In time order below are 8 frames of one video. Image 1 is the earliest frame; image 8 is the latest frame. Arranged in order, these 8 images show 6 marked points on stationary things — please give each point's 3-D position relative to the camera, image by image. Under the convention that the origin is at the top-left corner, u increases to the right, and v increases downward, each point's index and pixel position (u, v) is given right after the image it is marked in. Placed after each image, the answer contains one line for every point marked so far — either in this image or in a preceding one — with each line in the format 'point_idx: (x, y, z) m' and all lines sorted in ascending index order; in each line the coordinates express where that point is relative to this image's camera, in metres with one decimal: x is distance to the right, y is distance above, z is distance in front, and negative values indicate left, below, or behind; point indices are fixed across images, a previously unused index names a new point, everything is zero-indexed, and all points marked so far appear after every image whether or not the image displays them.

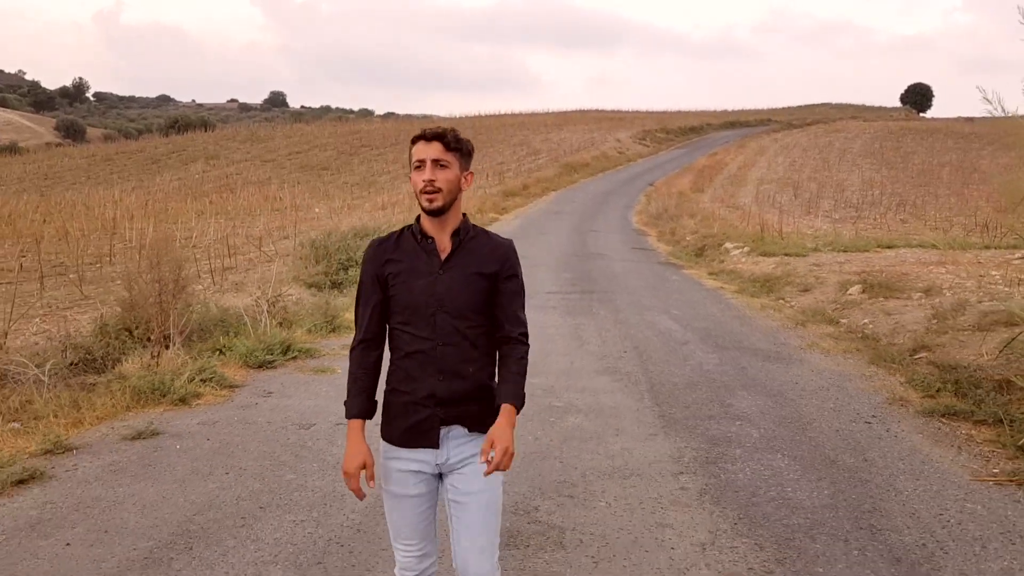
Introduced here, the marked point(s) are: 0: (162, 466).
0: (-1.6, -0.8, +4.5) m
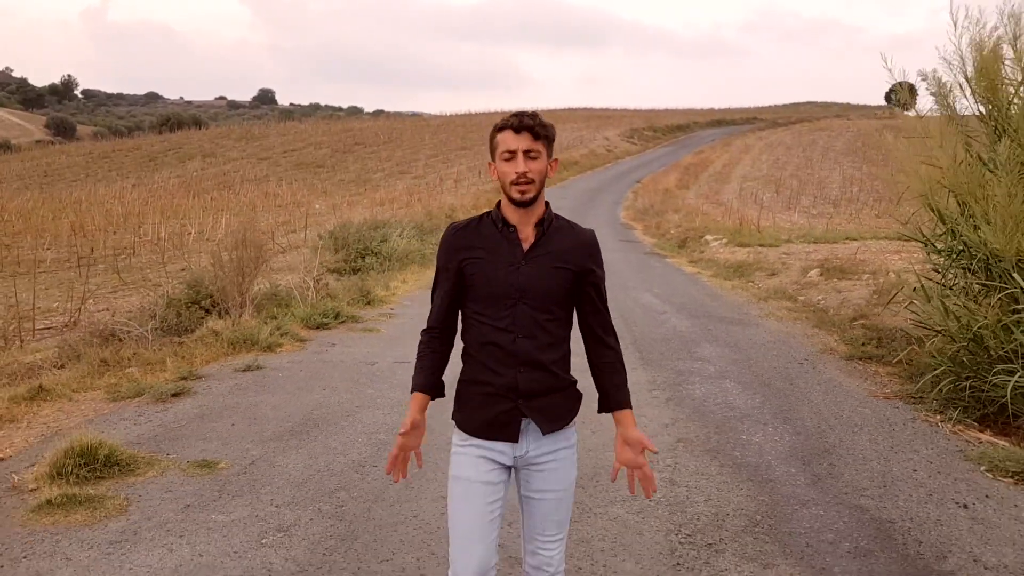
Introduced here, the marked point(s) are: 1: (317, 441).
0: (-1.5, -0.6, +6.0) m
1: (-1.0, -0.8, +4.7) m
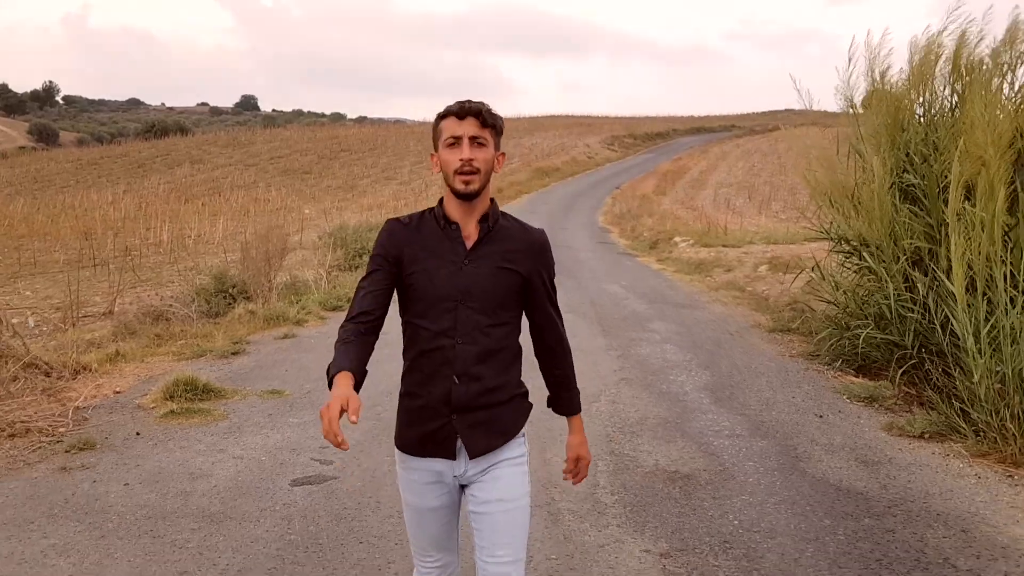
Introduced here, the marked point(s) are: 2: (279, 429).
0: (-1.6, -0.5, +7.6) m
1: (-1.0, -0.6, +6.2) m
2: (-1.2, -0.8, +5.0) m
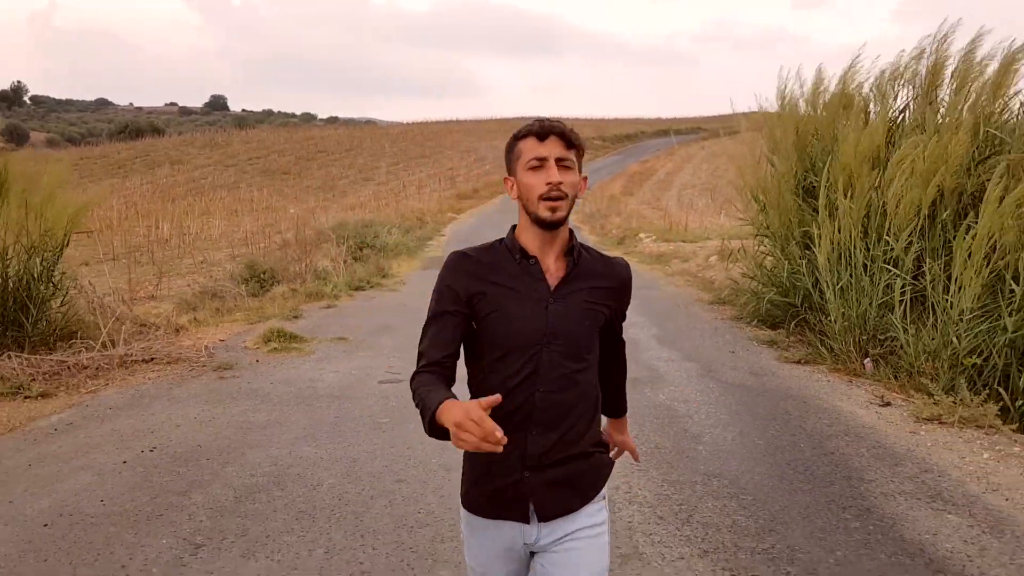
0: (-1.6, -0.3, +9.7) m
1: (-1.0, -0.4, +8.4) m
2: (-1.2, -0.5, +7.2) m
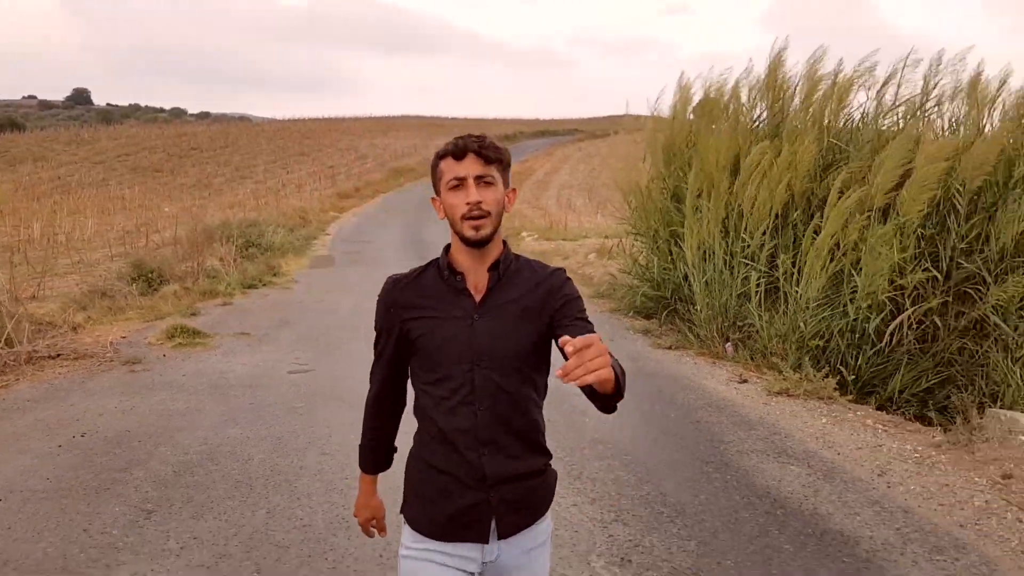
0: (-2.8, -0.2, +10.0) m
1: (-2.0, -0.4, +8.7) m
2: (-2.0, -0.5, +7.5) m
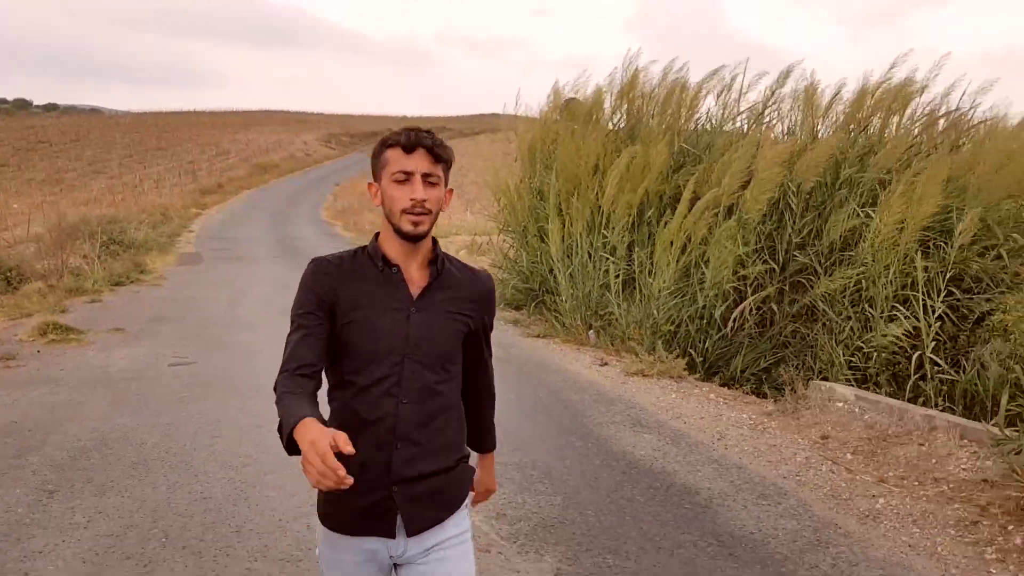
0: (-4.1, -0.2, +9.9) m
1: (-3.2, -0.3, +8.8) m
2: (-3.0, -0.5, +7.6) m
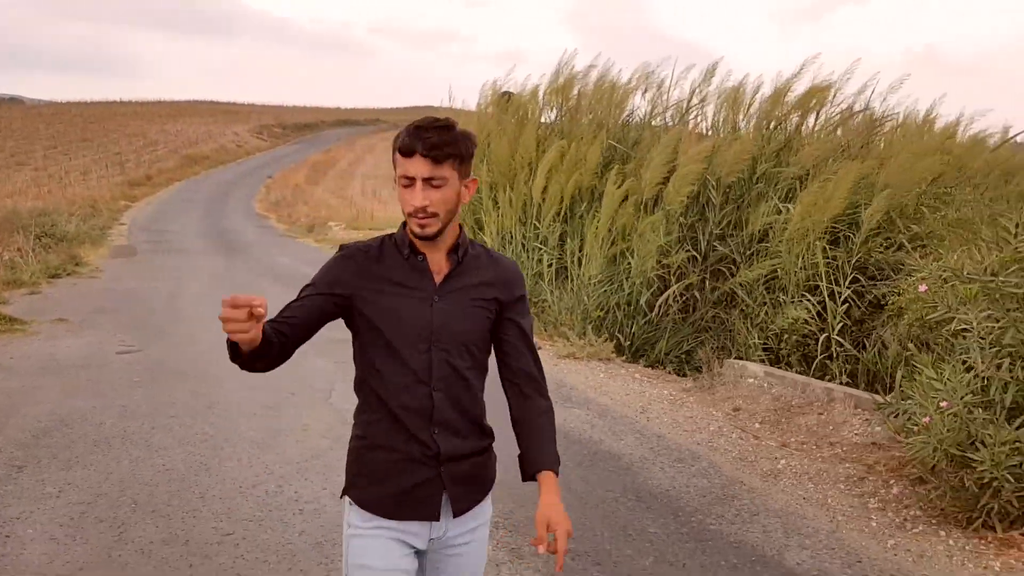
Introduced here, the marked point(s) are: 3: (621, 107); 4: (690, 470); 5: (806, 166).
0: (-4.8, -0.1, +10.0) m
1: (-3.8, -0.3, +9.0) m
2: (-3.5, -0.4, +7.8) m
3: (+1.0, +1.7, +9.1) m
4: (+0.8, -0.9, +4.4) m
5: (+2.4, +1.0, +7.8) m
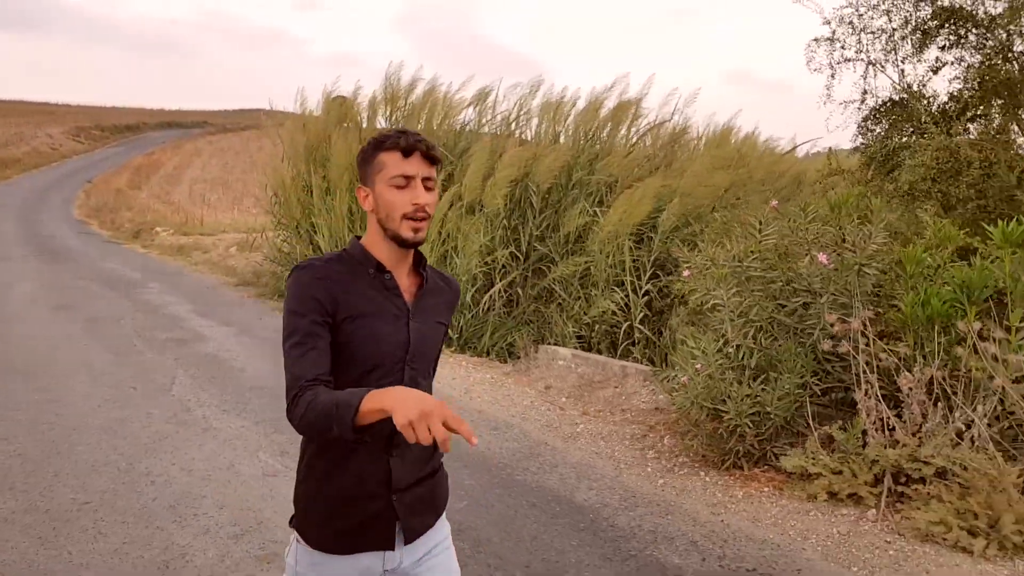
0: (-6.6, -0.2, +9.7) m
1: (-5.4, -0.3, +8.8) m
2: (-4.9, -0.4, +7.7) m
3: (-0.7, +1.8, +9.8) m
4: (0.0, -0.8, +5.1) m
5: (+0.9, +1.1, +8.7) m
